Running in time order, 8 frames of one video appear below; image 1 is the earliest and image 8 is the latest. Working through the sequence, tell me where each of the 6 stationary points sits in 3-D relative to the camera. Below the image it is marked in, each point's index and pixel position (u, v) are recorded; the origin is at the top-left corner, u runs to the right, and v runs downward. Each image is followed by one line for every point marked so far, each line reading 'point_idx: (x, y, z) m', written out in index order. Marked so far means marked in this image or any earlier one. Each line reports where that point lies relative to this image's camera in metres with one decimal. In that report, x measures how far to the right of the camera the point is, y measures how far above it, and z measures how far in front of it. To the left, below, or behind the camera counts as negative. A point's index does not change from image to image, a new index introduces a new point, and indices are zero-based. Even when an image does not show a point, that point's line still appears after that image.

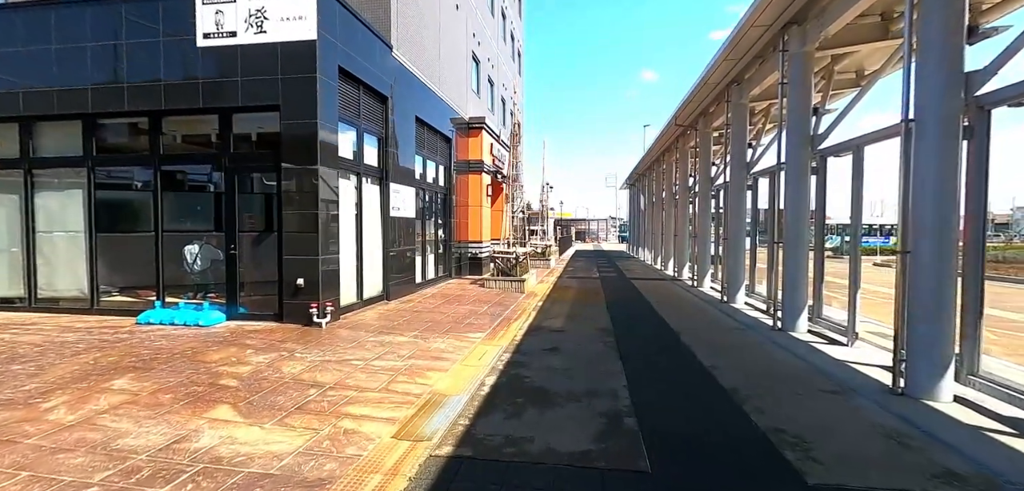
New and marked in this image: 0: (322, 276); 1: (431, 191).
0: (-2.9, -0.5, +7.0) m
1: (-2.2, +1.5, +12.4) m
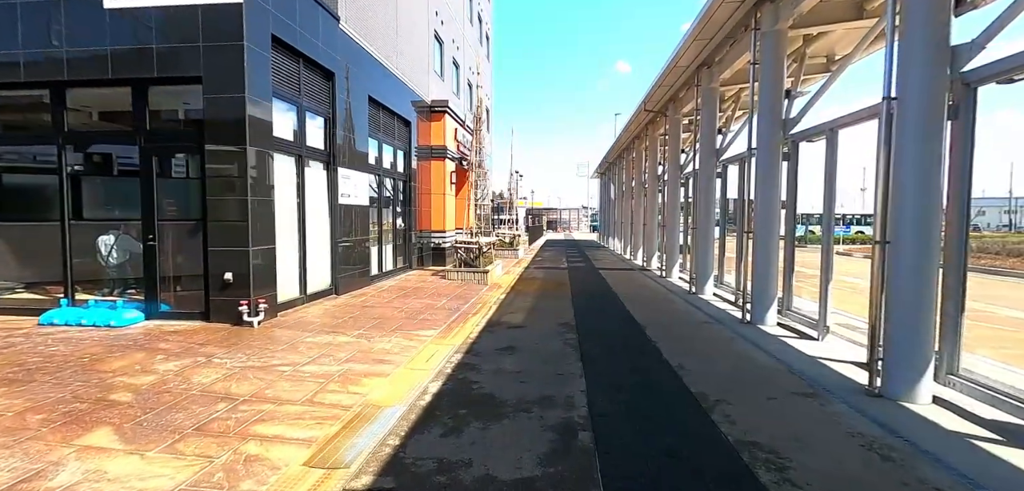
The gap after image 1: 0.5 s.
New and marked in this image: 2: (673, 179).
0: (-3.5, -0.3, +6.3) m
1: (-3.1, +1.7, +11.6) m
2: (+4.5, +1.9, +12.9) m
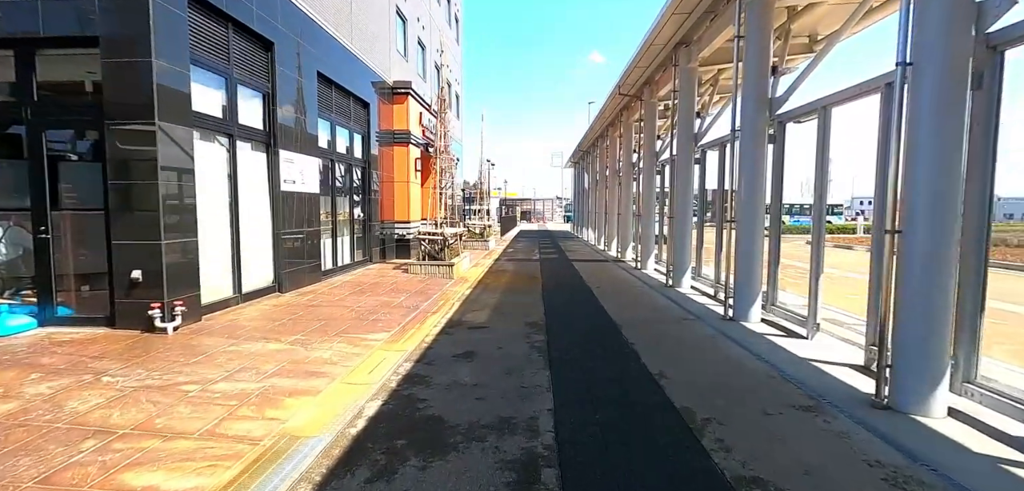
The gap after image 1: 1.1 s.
0: (-4.0, -0.3, +5.4) m
1: (-3.8, +1.9, +10.7) m
2: (+3.6, +2.1, +12.4) m
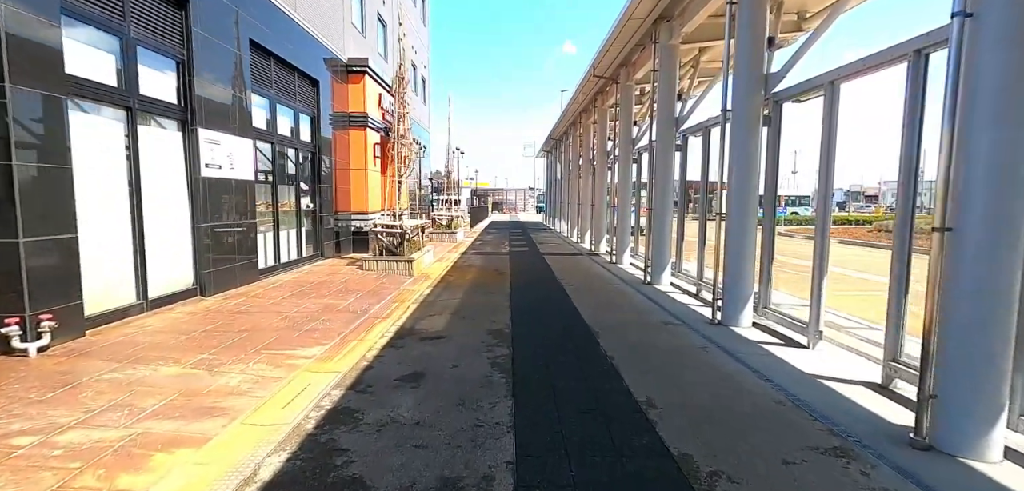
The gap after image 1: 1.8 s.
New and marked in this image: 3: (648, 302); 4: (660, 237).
0: (-4.3, -0.2, +4.2) m
1: (-4.5, +2.0, +9.5) m
2: (+2.8, +2.3, +11.6) m
3: (+2.2, -0.9, +7.4) m
4: (+2.8, +0.2, +8.9) m
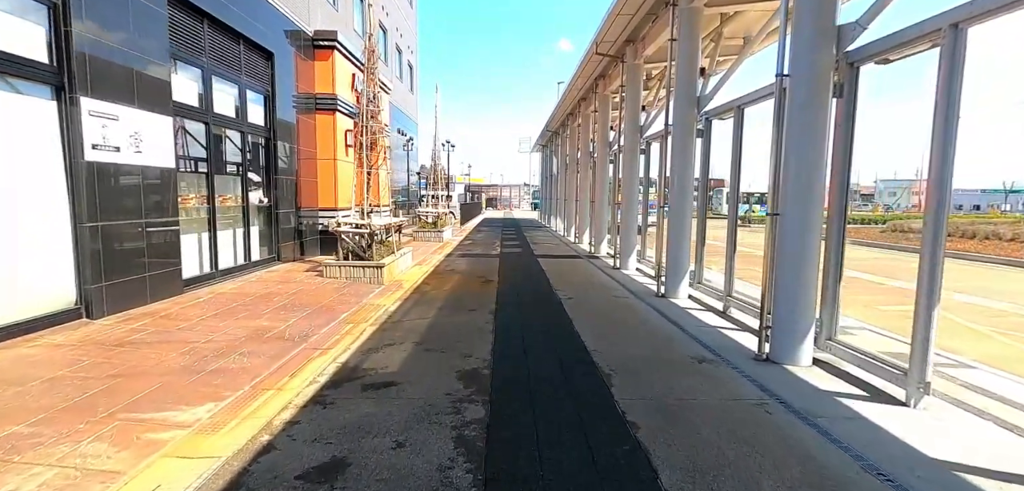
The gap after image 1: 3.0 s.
0: (-4.5, -0.3, +2.7) m
1: (-4.7, +2.0, +7.9) m
2: (+2.6, +2.2, +10.1) m
3: (+2.0, -1.0, +5.9) m
4: (+2.6, +0.1, +7.5) m
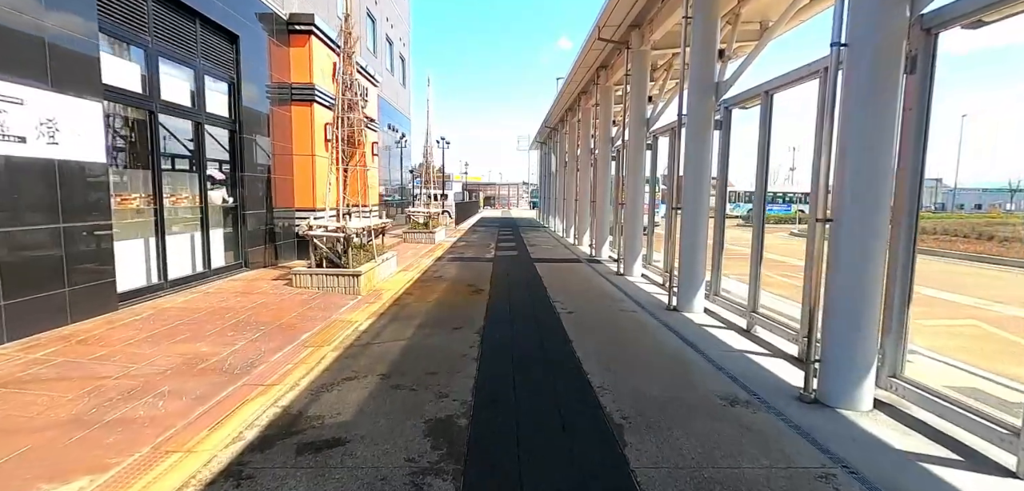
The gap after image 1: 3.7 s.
0: (-4.6, -0.4, +1.8) m
1: (-4.9, +1.9, +7.0) m
2: (+2.5, +2.1, +9.2) m
3: (+1.9, -1.1, +5.0) m
4: (+2.5, 0.0, +6.6) m
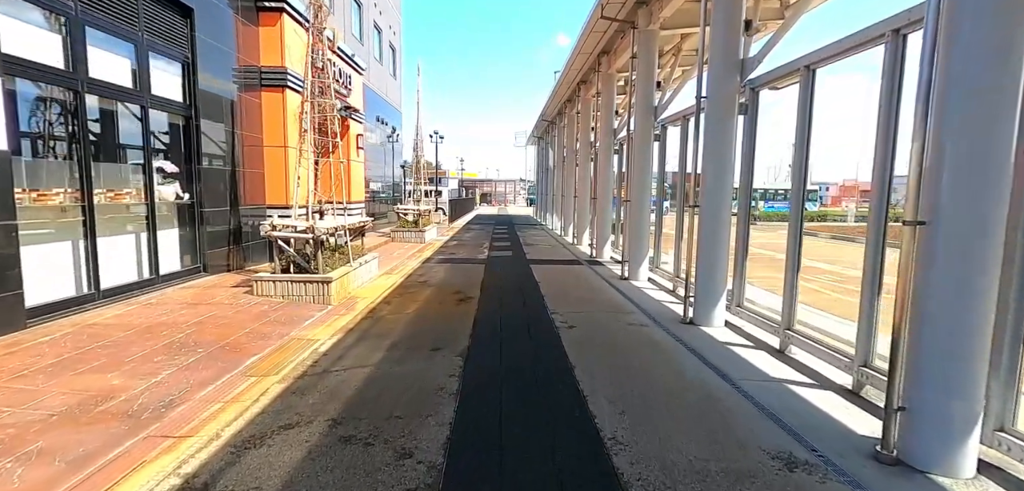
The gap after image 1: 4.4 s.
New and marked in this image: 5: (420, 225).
0: (-4.7, -0.5, +0.9) m
1: (-5.0, +1.8, +6.1) m
2: (+2.3, +2.1, +8.3) m
3: (+1.8, -1.1, +4.1) m
4: (+2.4, -0.1, +5.7) m
5: (-3.0, +0.7, +15.2) m
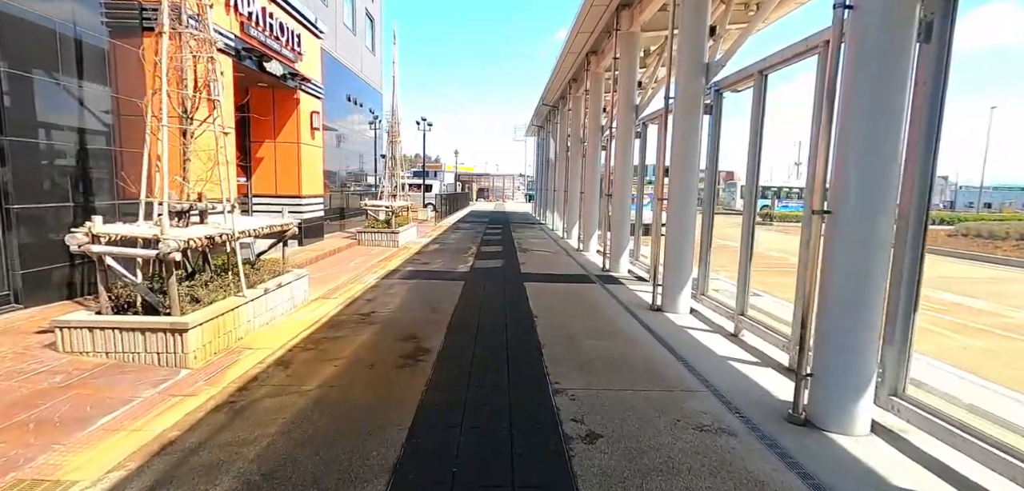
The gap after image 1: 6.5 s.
0: (-4.9, -0.7, -1.7) m
1: (-5.1, +1.7, +3.4) m
2: (+2.2, +1.9, +5.7) m
3: (+1.6, -1.4, +1.6) m
4: (+2.2, -0.3, +3.1) m
5: (-3.2, +0.6, +12.6) m
